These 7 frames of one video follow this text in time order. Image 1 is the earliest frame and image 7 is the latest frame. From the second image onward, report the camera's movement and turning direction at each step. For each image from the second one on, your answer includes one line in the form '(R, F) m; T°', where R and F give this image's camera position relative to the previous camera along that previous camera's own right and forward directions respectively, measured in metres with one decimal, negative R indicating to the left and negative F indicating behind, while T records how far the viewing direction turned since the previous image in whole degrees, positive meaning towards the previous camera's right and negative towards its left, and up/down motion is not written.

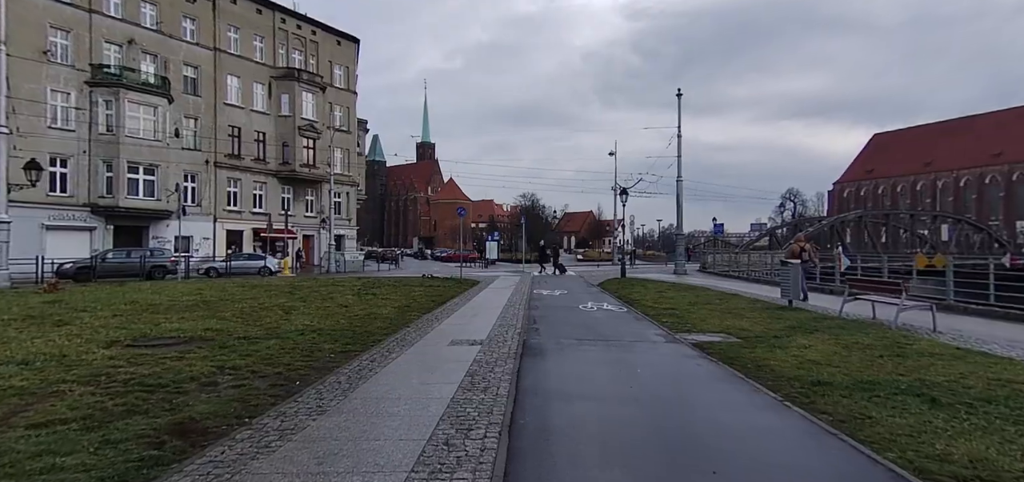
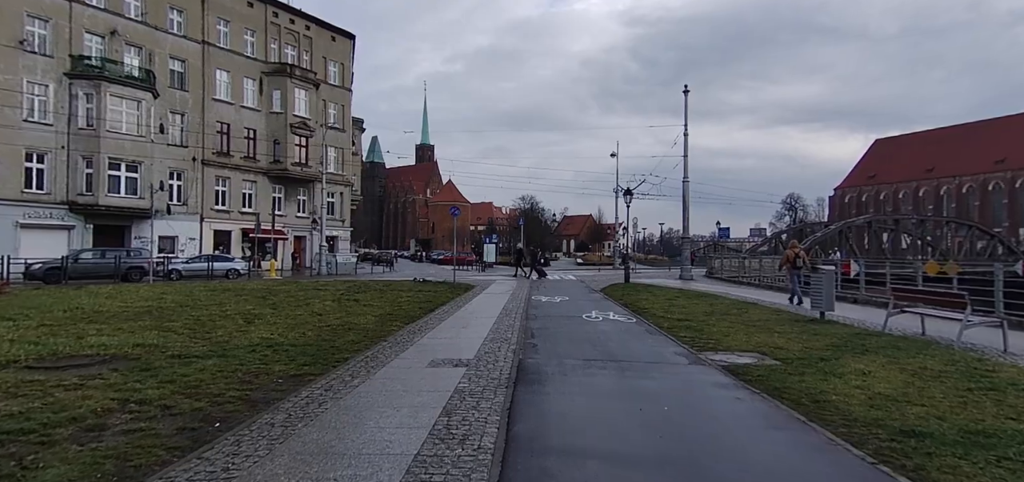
(+0.1, +1.8) m; 0°
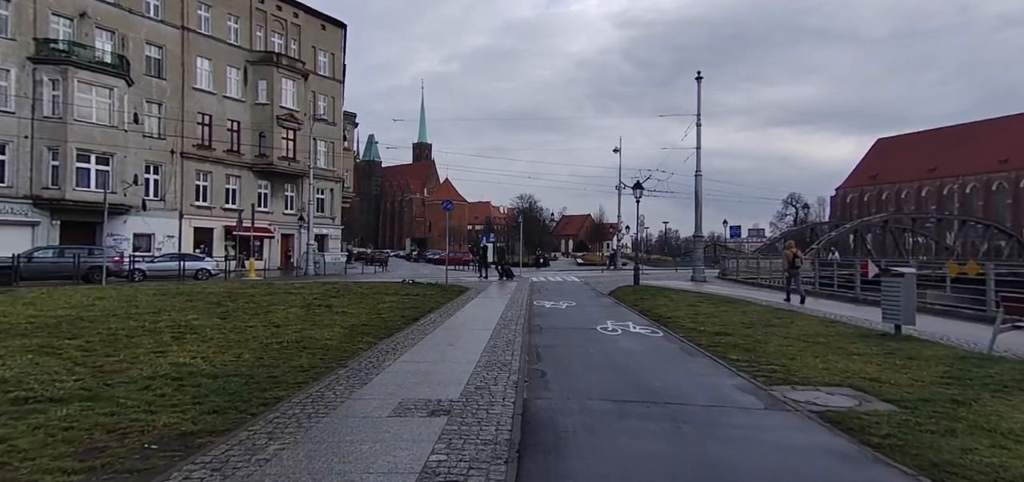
(-0.1, +2.7) m; 0°
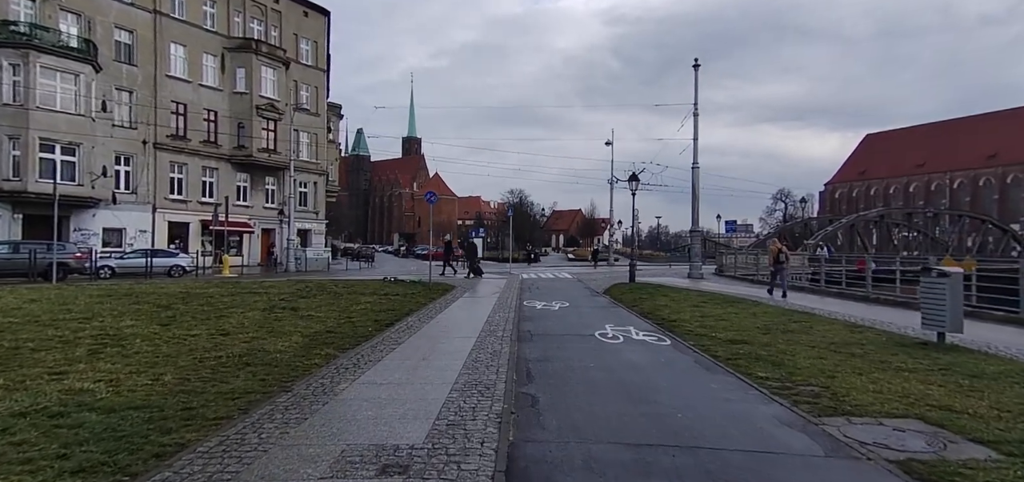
(+0.1, +1.6) m; +1°
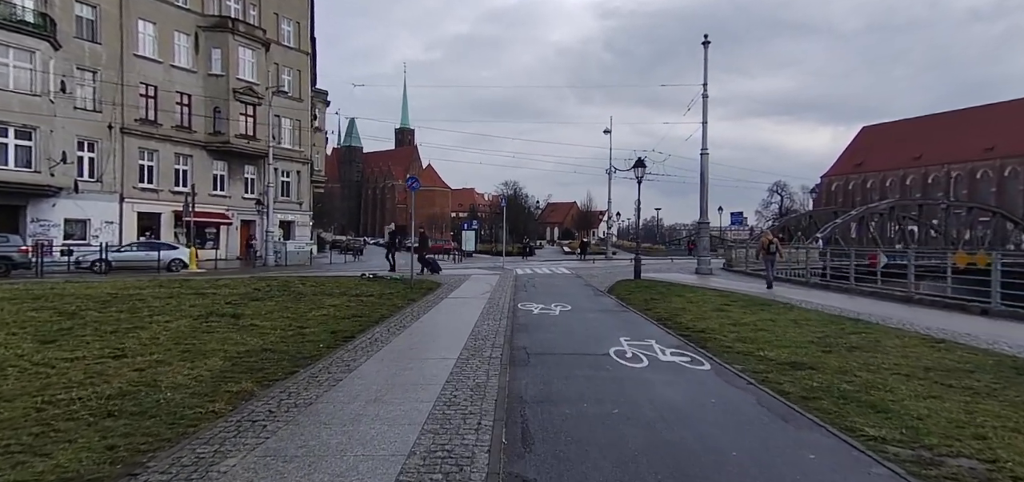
(+0.1, +2.6) m; +1°
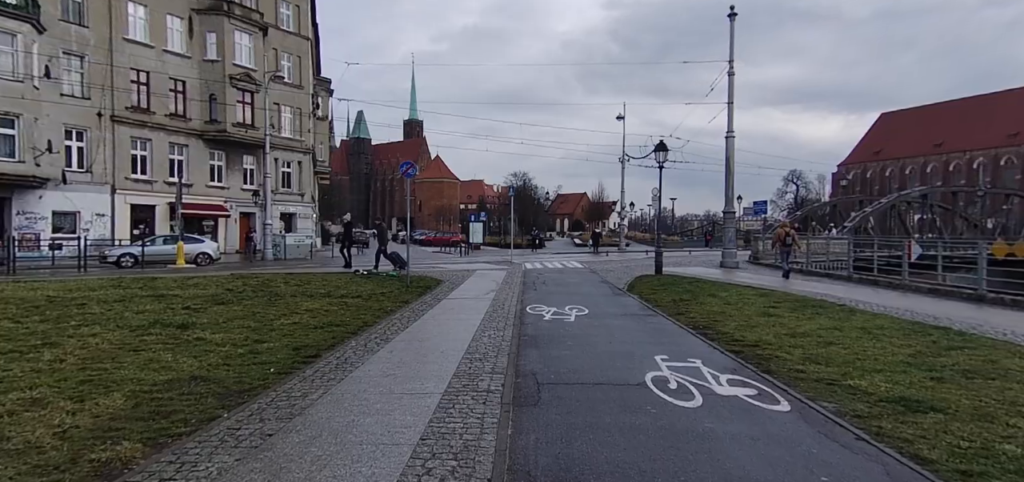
(+0.1, +2.2) m; -1°
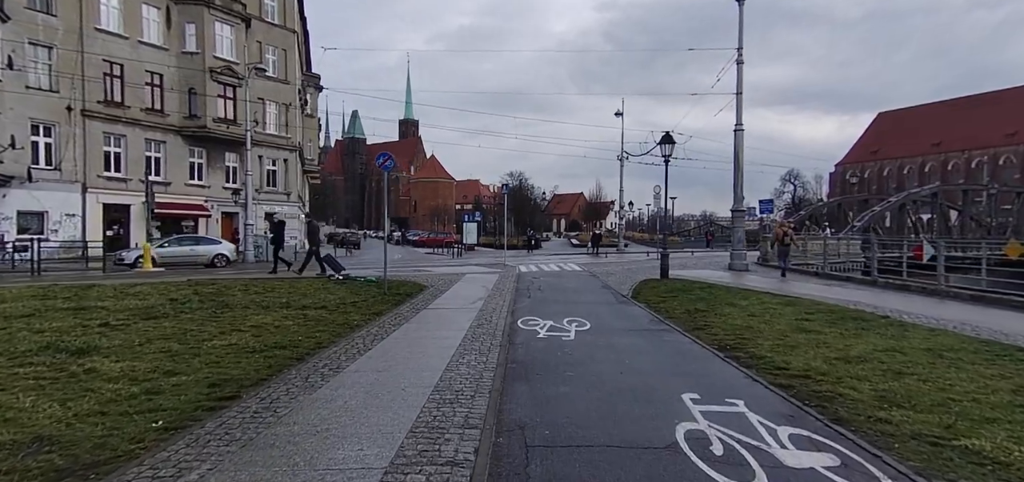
(+0.2, +2.0) m; 0°
